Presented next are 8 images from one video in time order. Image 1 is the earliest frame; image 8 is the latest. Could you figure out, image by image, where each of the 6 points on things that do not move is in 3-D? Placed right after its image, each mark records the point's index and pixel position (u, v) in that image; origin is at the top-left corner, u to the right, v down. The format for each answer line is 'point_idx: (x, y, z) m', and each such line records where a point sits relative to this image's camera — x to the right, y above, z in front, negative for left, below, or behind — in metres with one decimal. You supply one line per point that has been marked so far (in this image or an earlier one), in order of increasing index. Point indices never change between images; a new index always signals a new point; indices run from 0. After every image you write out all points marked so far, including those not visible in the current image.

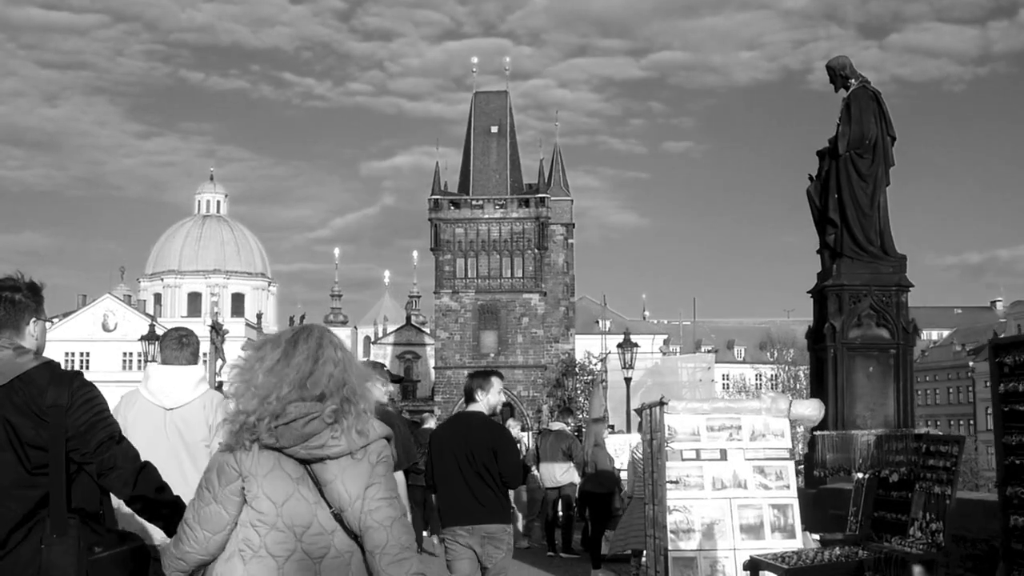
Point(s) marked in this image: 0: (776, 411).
0: (+2.1, -1.0, +9.8) m
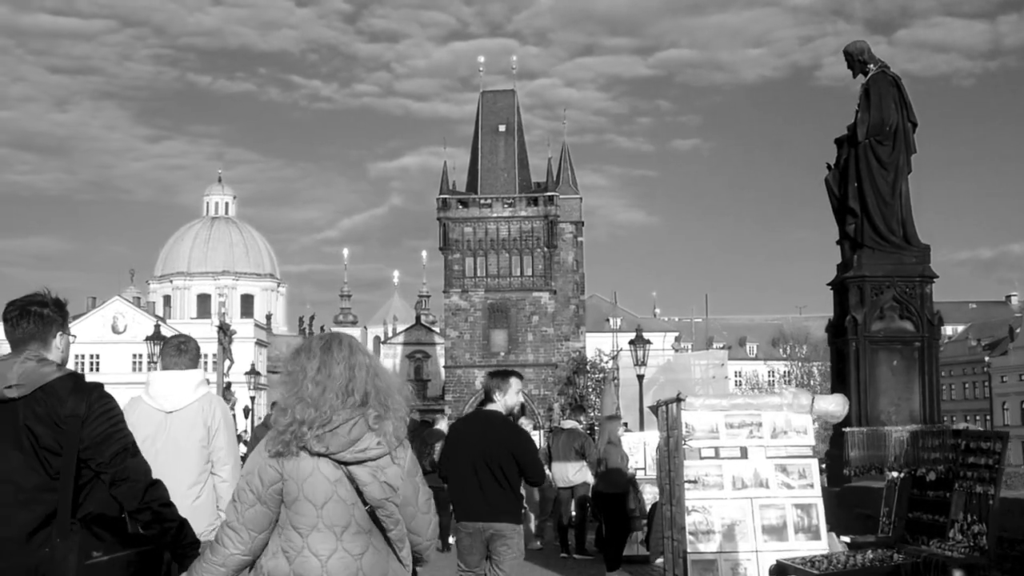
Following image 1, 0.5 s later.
0: (+2.2, -0.9, +9.4) m
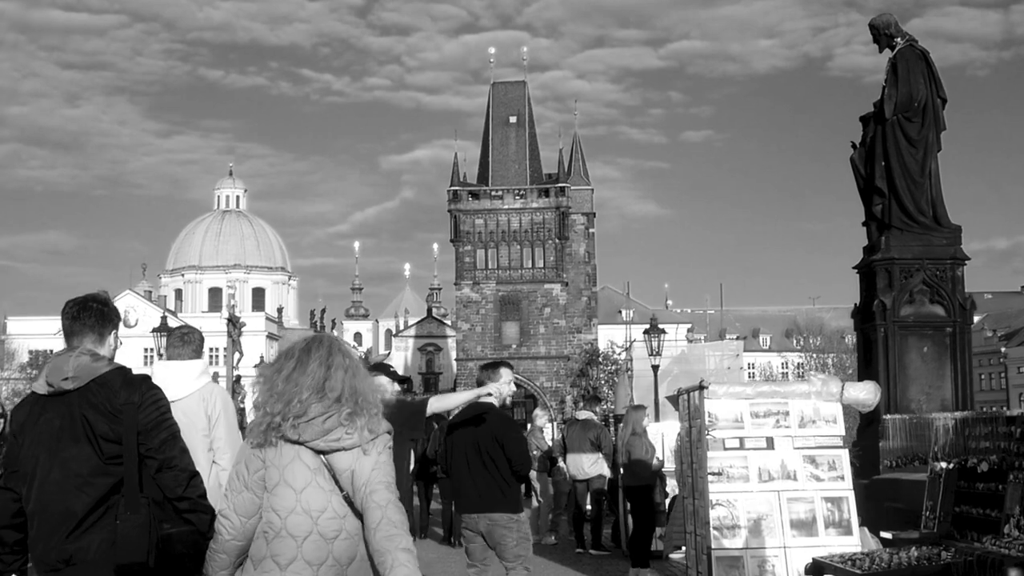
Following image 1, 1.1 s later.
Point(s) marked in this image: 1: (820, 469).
0: (+2.3, -0.8, +8.9) m
1: (+2.2, -1.3, +8.8) m
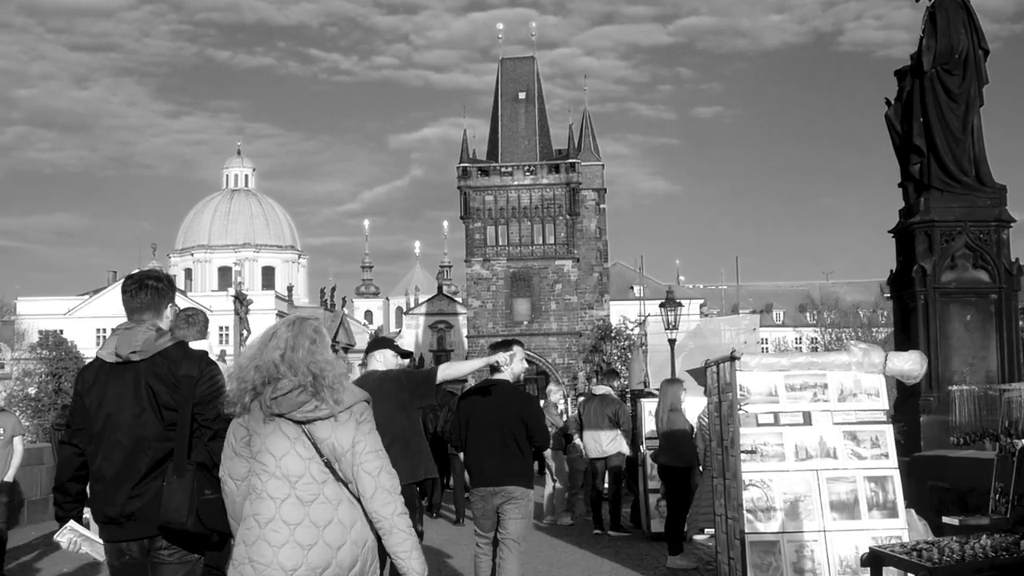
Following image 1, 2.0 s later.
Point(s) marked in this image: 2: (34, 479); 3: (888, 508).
0: (+2.4, -0.5, +8.2) m
1: (+2.3, -1.0, +8.1) m
2: (-6.1, -2.5, +15.7) m
3: (+2.4, -1.4, +8.0) m
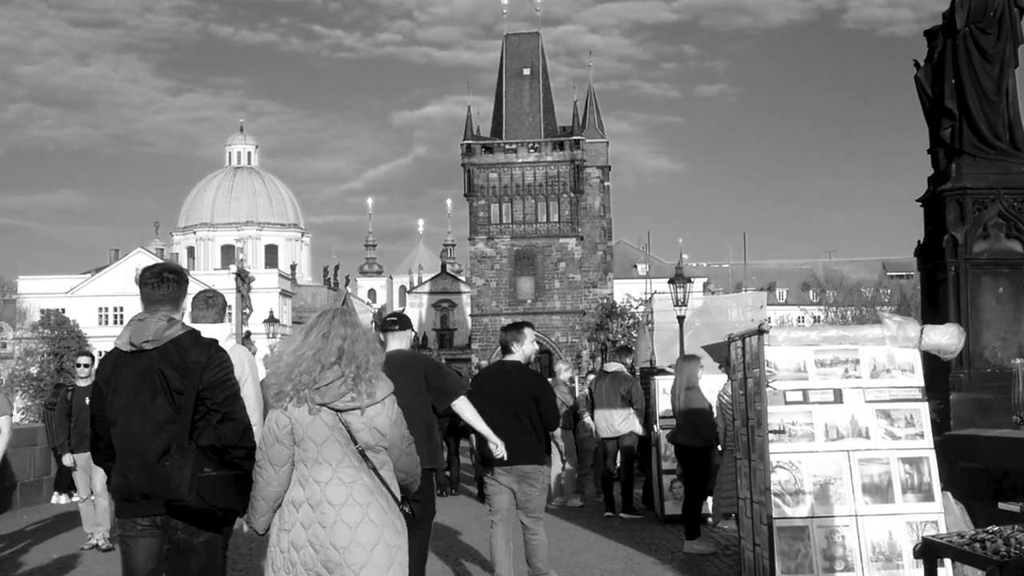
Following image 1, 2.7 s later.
0: (+2.5, -0.3, +7.7) m
1: (+2.4, -0.9, +7.6) m
2: (-6.0, -2.1, +15.2) m
3: (+2.5, -1.2, +7.5) m
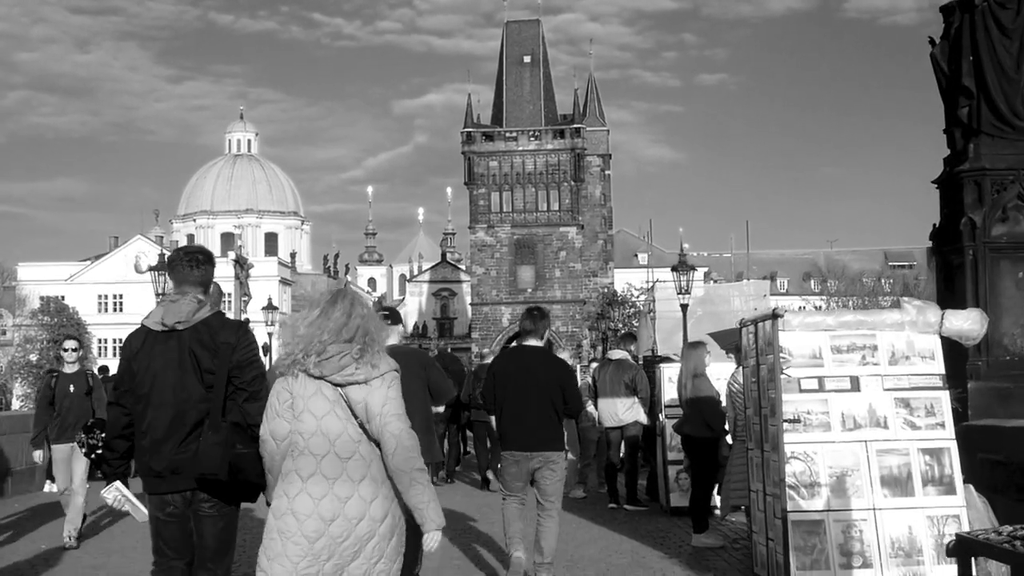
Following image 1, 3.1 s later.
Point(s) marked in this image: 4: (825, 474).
0: (+2.5, -0.2, +7.4) m
1: (+2.4, -0.8, +7.3) m
2: (-6.0, -1.9, +14.9) m
3: (+2.5, -1.1, +7.2) m
4: (+1.8, -1.1, +7.2) m
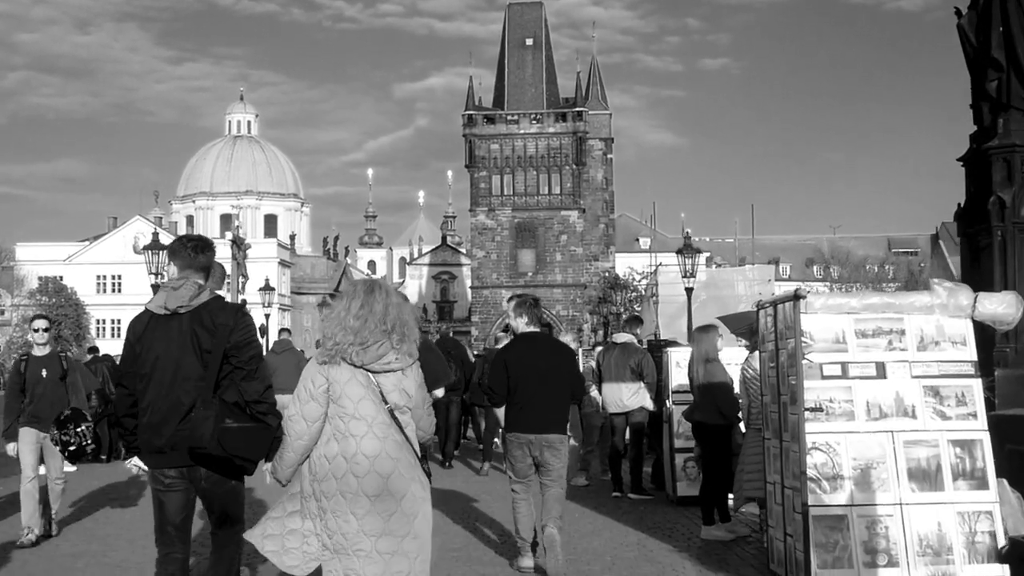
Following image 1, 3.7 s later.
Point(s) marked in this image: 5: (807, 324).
0: (+2.5, -0.1, +6.9) m
1: (+2.4, -0.6, +6.8) m
2: (-6.0, -1.7, +14.4) m
3: (+2.5, -1.0, +6.7) m
4: (+1.8, -1.0, +6.7) m
5: (+1.6, -0.2, +6.9) m
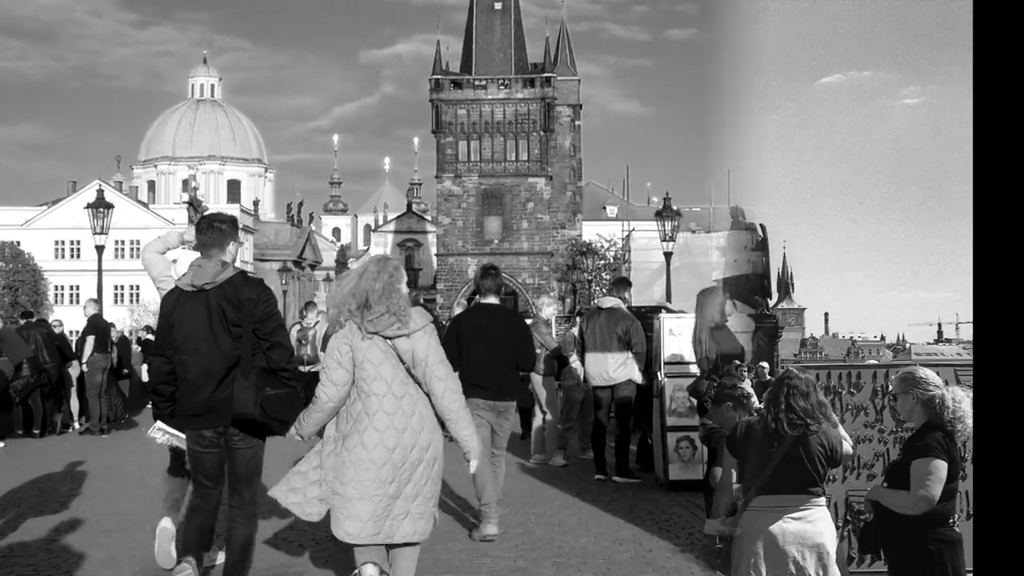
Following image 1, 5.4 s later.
0: (+2.3, +0.1, +5.8) m
1: (+2.2, -0.4, +5.8) m
2: (-6.4, -1.2, +13.2) m
3: (+2.4, -0.8, +5.7) m
4: (+1.7, -0.7, +5.7) m
5: (+1.5, +0.1, +5.8) m
